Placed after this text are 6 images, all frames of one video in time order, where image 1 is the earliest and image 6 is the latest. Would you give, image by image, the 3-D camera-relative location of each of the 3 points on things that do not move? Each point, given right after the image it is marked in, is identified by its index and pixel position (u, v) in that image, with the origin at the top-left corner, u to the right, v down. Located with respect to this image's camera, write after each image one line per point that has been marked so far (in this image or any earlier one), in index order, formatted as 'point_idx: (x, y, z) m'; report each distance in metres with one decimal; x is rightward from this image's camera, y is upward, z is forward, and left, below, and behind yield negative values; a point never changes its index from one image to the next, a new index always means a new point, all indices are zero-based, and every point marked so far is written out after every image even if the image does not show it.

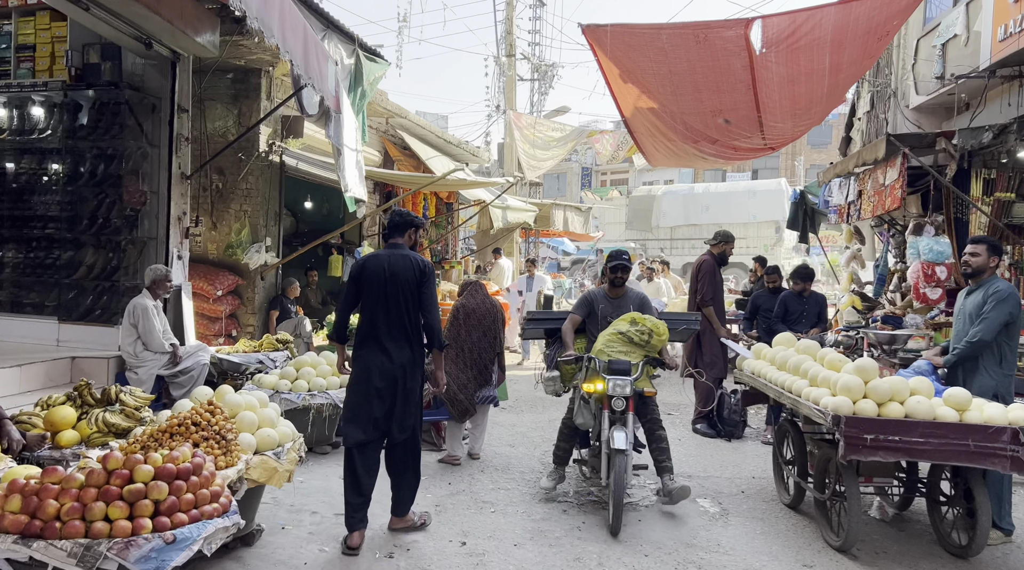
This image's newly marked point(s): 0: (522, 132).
0: (+0.2, +2.7, +15.2) m
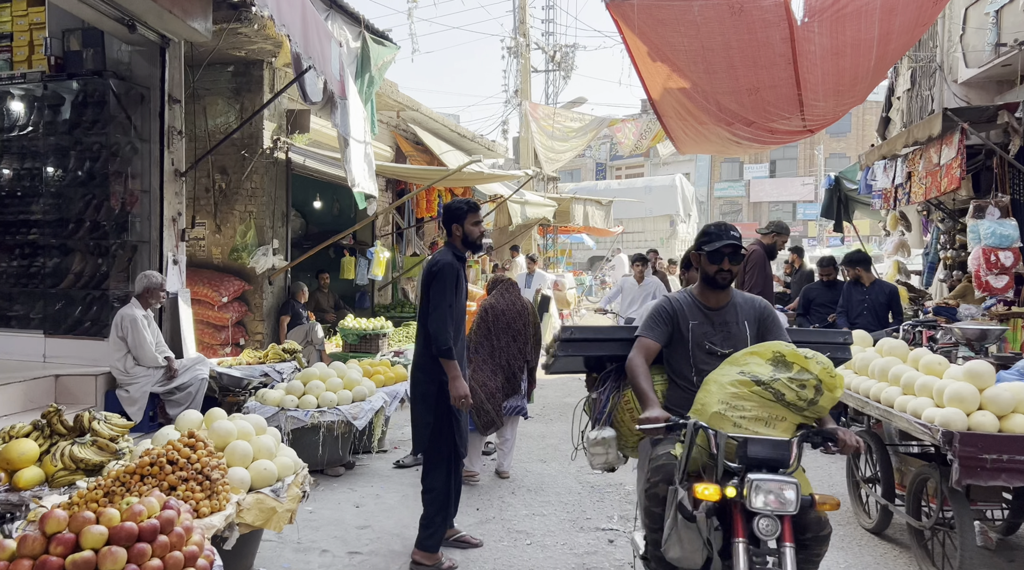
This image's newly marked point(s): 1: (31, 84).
0: (+0.5, +2.7, +14.6) m
1: (-3.6, +1.5, +6.5) m
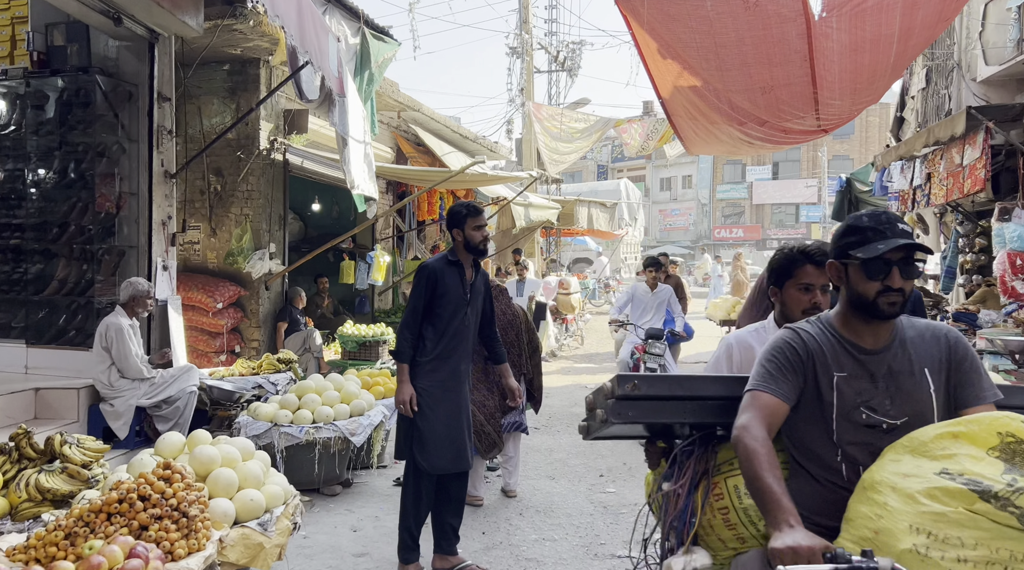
0: (+0.5, +2.7, +14.3) m
1: (-3.6, +1.5, +6.2) m
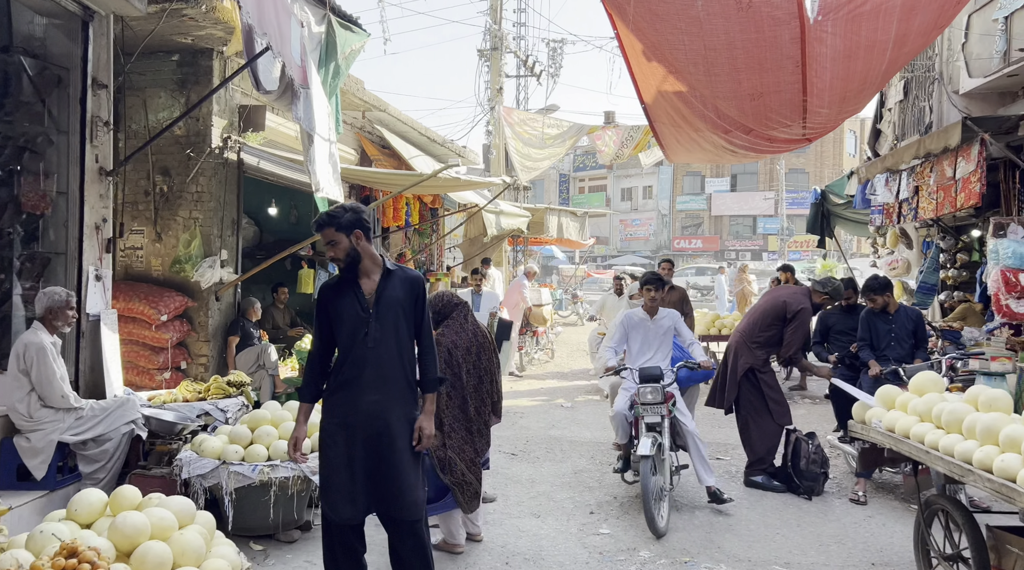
0: (0.0, +2.5, +13.7) m
1: (-3.7, +1.4, +5.4) m
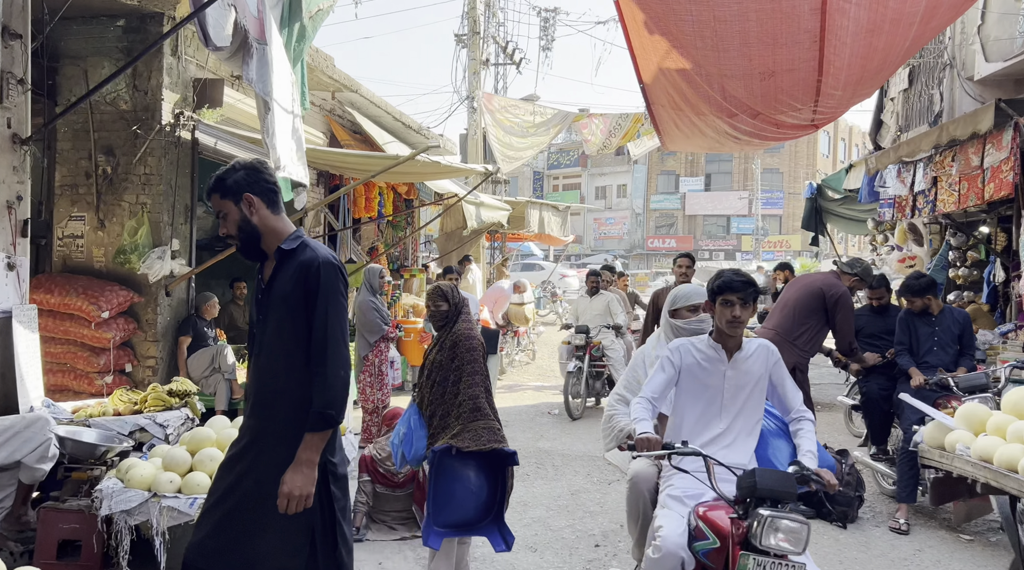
0: (-0.3, +2.5, +12.8) m
1: (-3.7, +1.5, +4.4) m
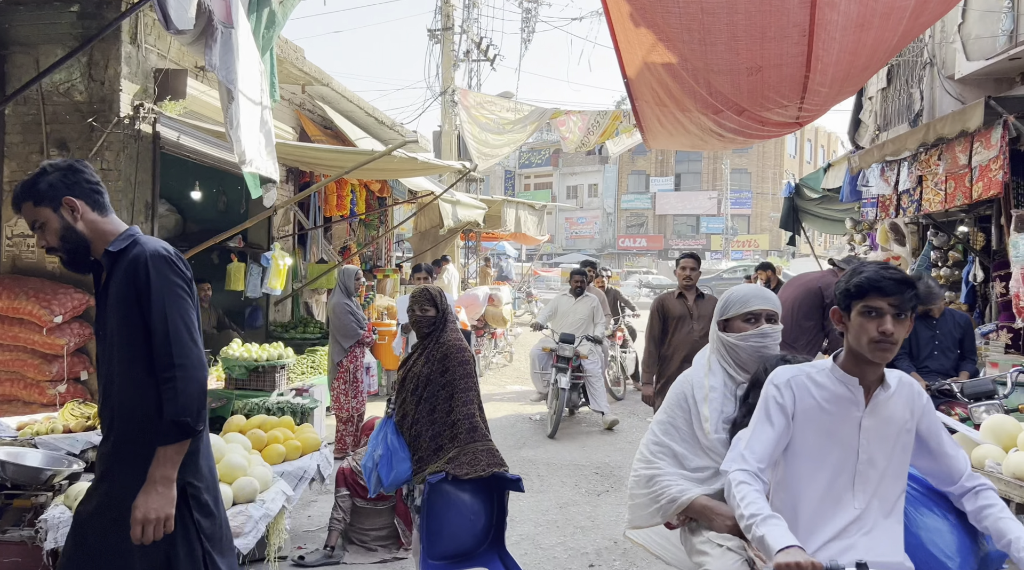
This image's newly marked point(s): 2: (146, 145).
0: (-0.6, +2.5, +12.5) m
1: (-3.8, +1.4, +4.0) m
2: (-3.1, +1.2, +7.1) m
